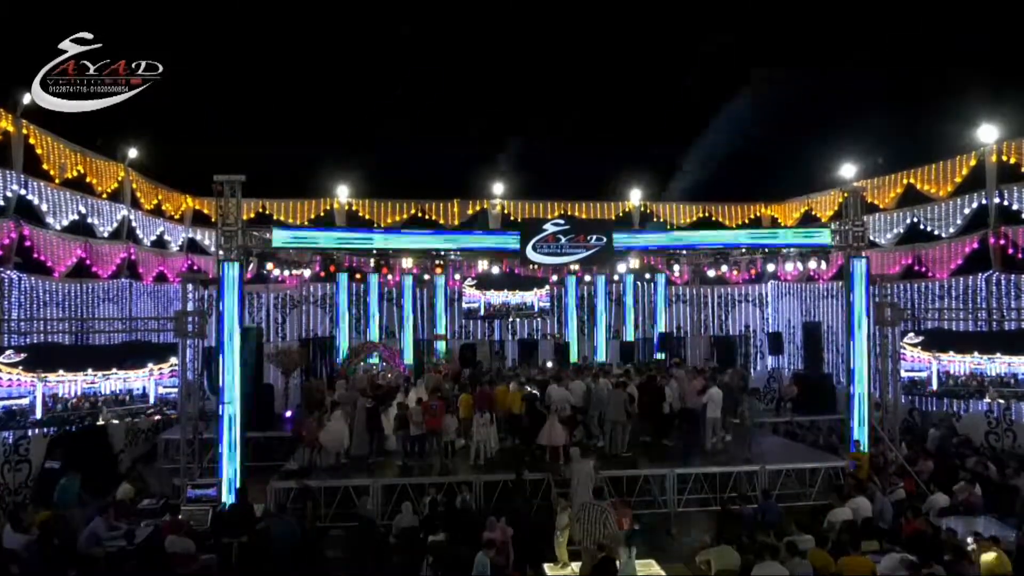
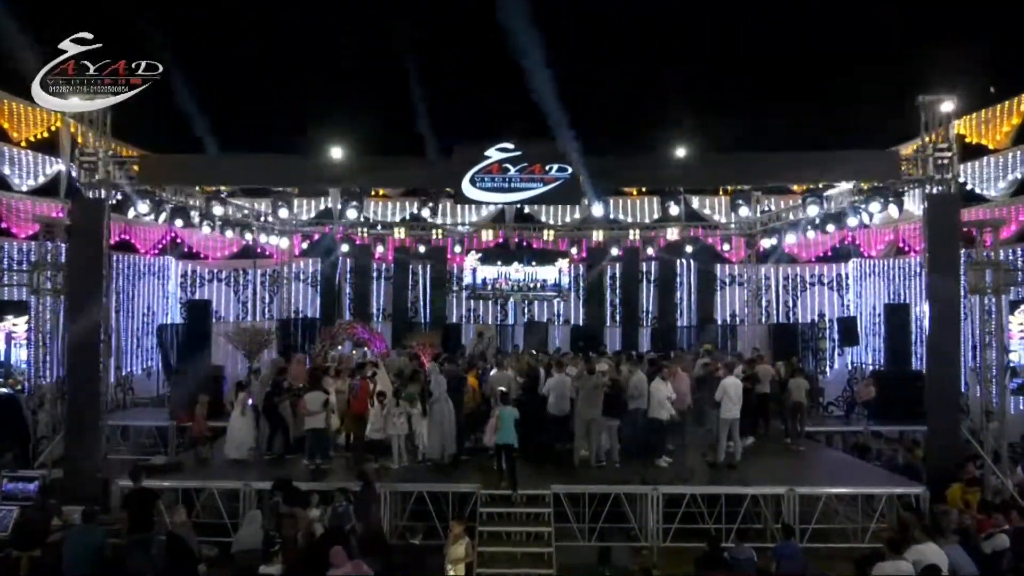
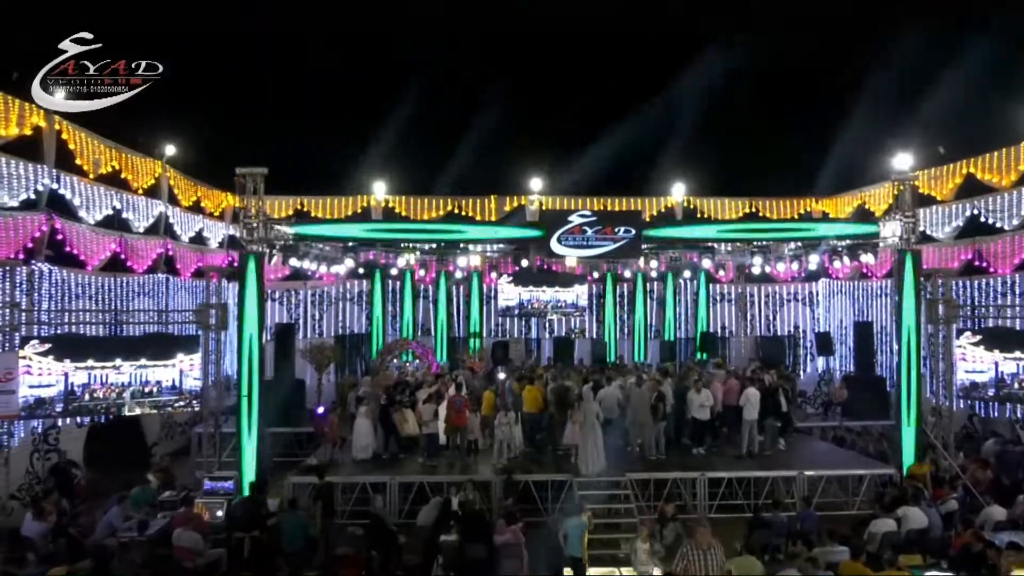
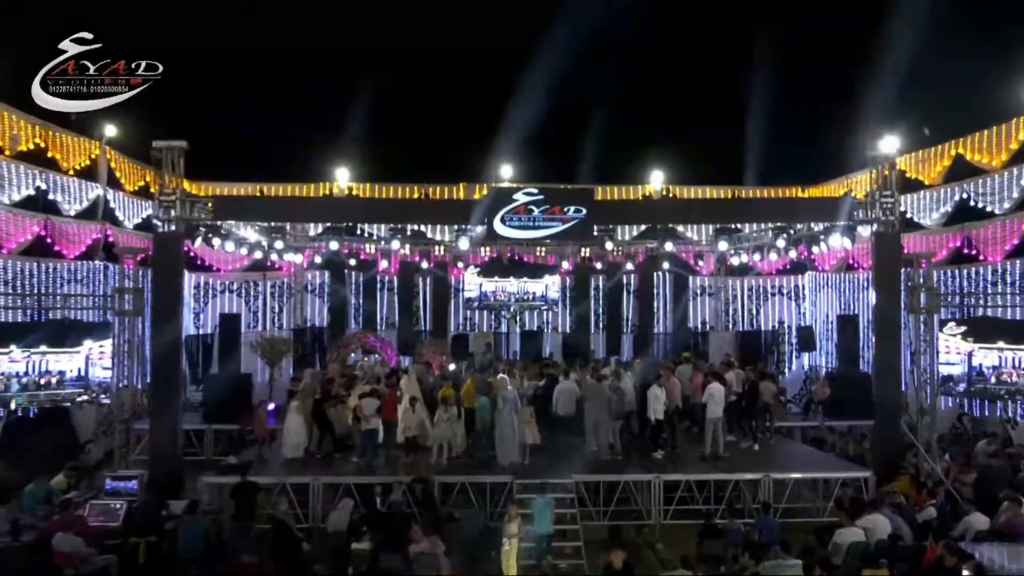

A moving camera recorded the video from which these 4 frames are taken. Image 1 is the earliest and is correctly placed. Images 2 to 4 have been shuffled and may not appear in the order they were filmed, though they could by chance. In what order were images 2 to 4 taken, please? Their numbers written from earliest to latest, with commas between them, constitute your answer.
3, 4, 2
